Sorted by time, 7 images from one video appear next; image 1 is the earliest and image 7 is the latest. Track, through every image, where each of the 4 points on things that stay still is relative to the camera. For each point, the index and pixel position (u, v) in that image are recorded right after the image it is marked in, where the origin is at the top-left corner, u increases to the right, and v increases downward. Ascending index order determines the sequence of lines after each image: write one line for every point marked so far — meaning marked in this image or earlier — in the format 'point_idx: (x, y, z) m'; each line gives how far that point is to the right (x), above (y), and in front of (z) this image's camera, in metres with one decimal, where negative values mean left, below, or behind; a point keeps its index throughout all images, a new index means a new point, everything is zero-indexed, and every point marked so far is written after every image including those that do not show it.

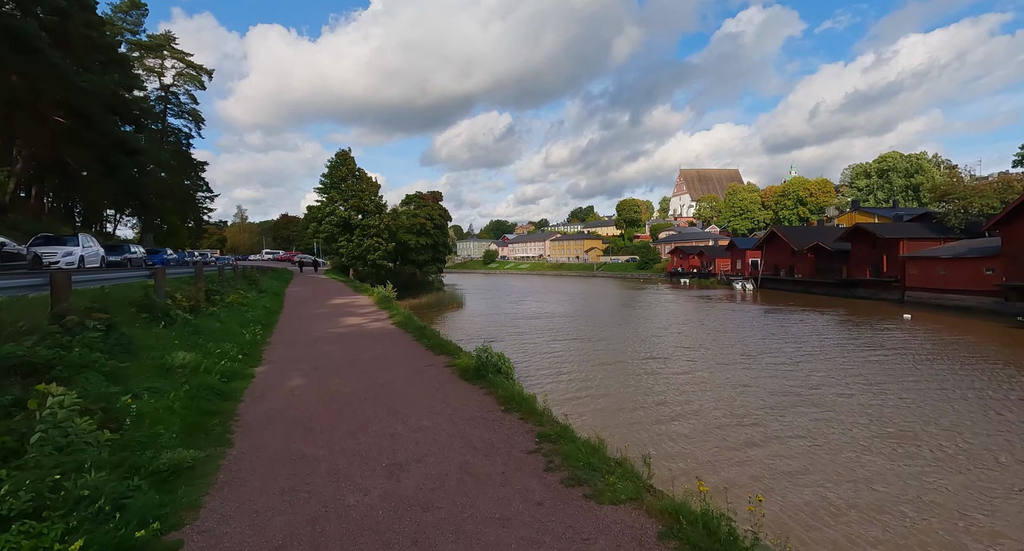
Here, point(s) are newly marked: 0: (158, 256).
0: (-13.4, +0.7, +19.8) m
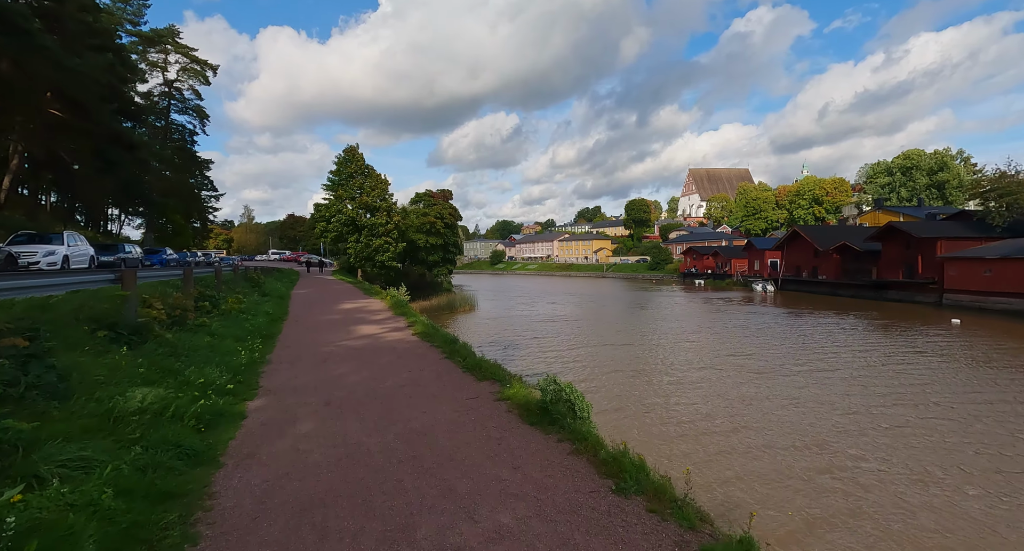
0: (-12.6, +0.7, +18.6) m
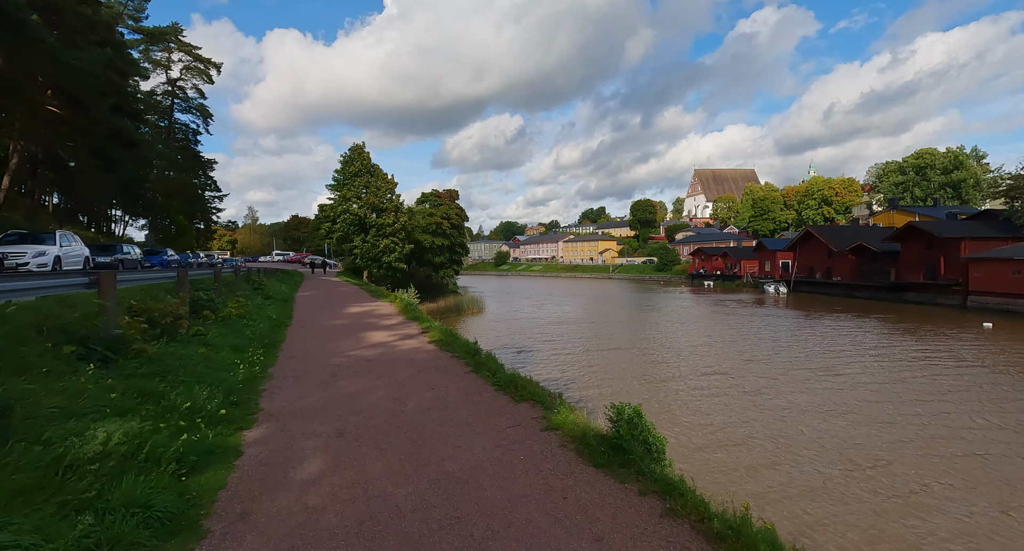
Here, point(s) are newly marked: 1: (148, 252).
0: (-12.2, +0.6, +18.0) m
1: (-12.8, +0.8, +18.4) m
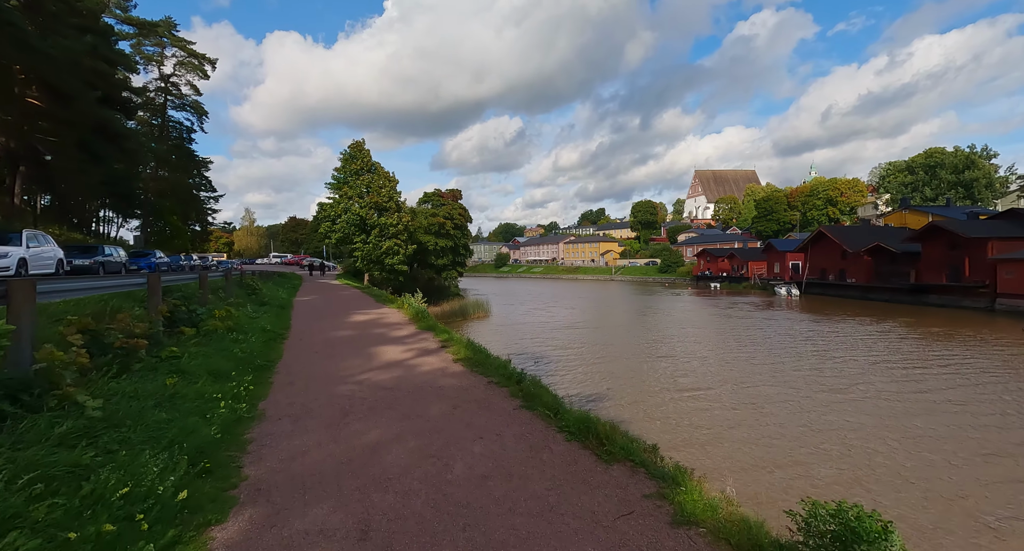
0: (-11.7, +0.5, +16.7) m
1: (-12.4, +0.7, +17.1) m
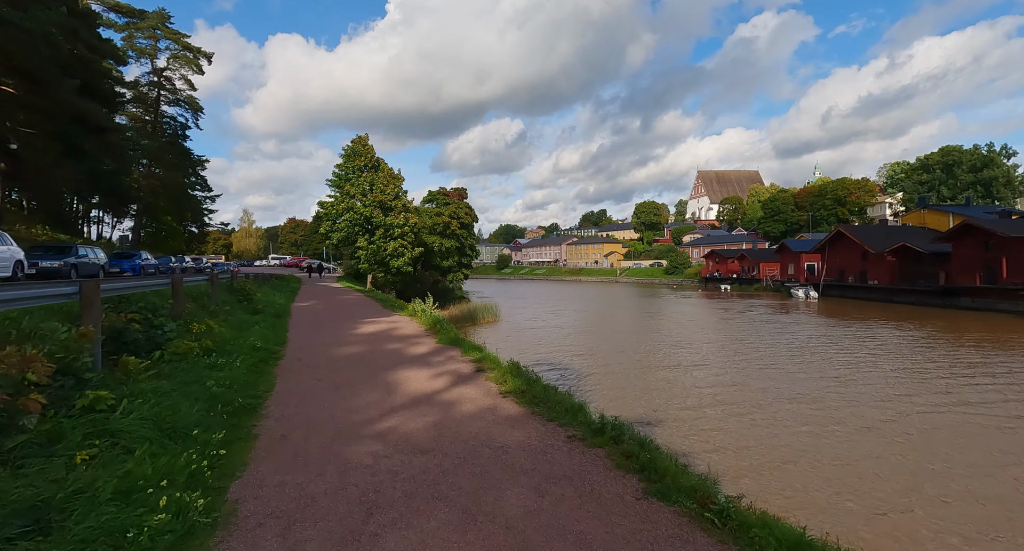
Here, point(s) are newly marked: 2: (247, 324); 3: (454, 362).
0: (-11.1, +0.4, +15.2) m
1: (-11.7, +0.6, +15.6) m
2: (-5.3, -0.8, +10.5) m
3: (-1.1, -1.2, +8.0) m
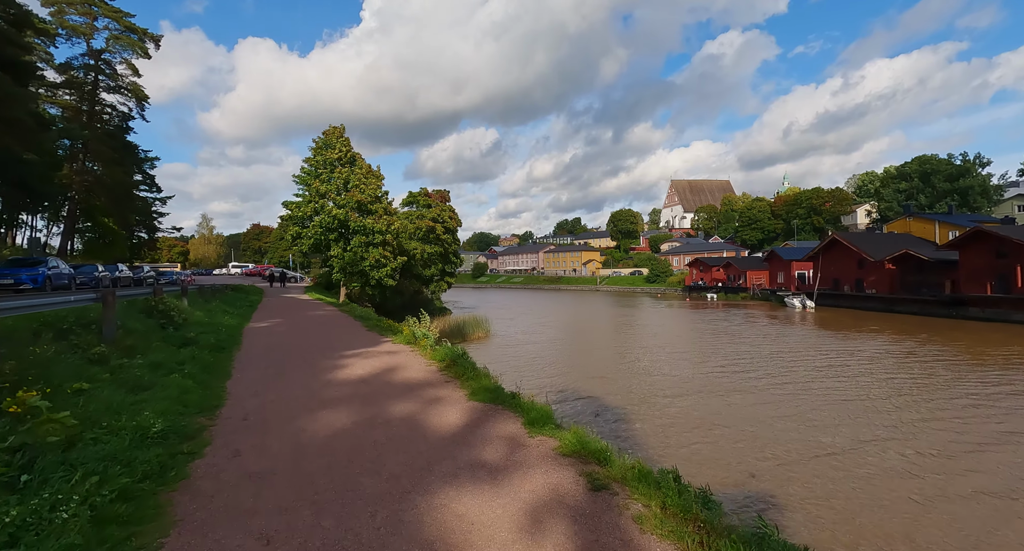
0: (-10.7, +0.1, +11.7) m
1: (-11.4, +0.3, +12.1) m
2: (-4.7, -1.0, +7.4) m
3: (-0.4, -1.4, +5.0) m
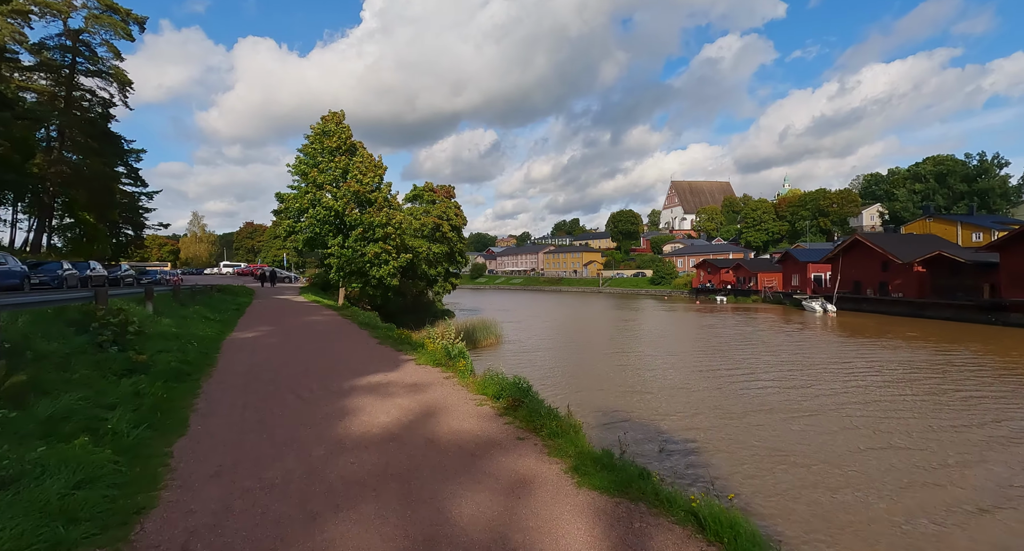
0: (-10.0, +0.2, +9.6) m
1: (-10.6, +0.4, +10.0) m
2: (-3.9, -1.0, +5.3) m
3: (+0.4, -1.4, +3.0) m
